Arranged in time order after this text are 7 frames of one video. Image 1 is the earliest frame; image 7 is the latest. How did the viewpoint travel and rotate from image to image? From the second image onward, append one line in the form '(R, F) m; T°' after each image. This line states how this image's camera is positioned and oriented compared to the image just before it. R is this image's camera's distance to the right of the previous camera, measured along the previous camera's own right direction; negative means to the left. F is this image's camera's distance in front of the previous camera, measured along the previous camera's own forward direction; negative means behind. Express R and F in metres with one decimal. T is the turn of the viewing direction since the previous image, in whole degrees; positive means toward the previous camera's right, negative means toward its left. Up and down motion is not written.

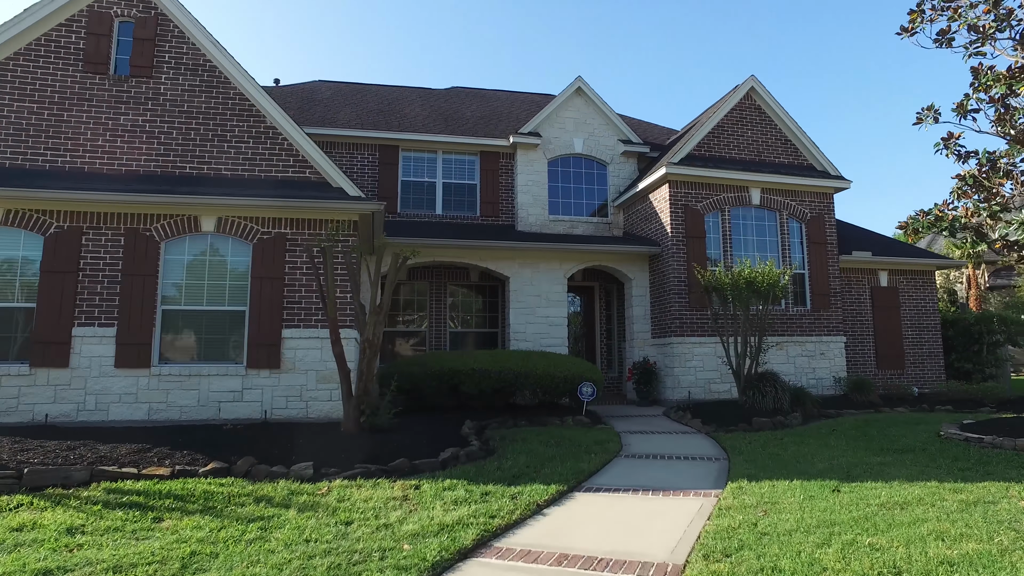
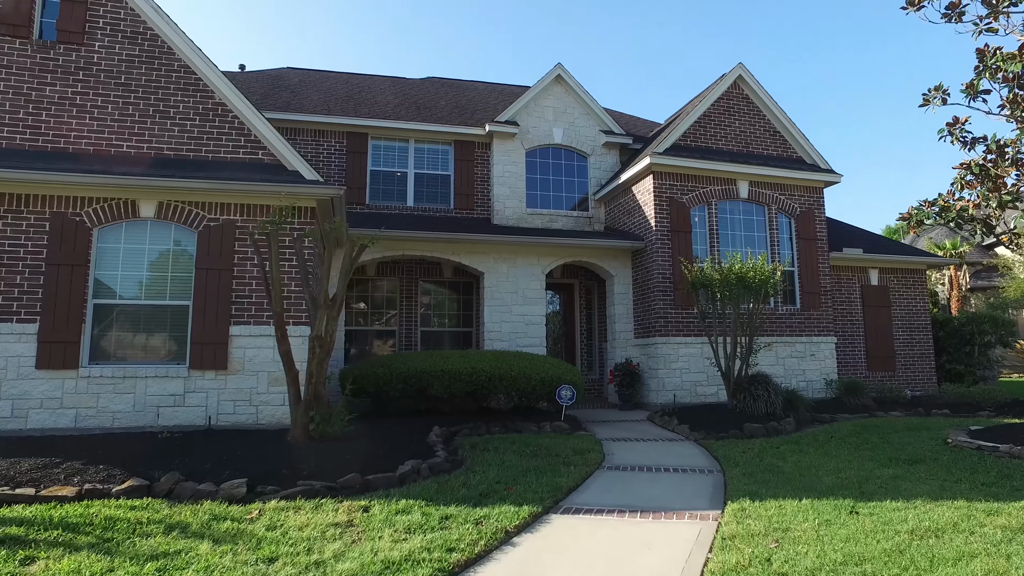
(+0.1, +0.8) m; +2°
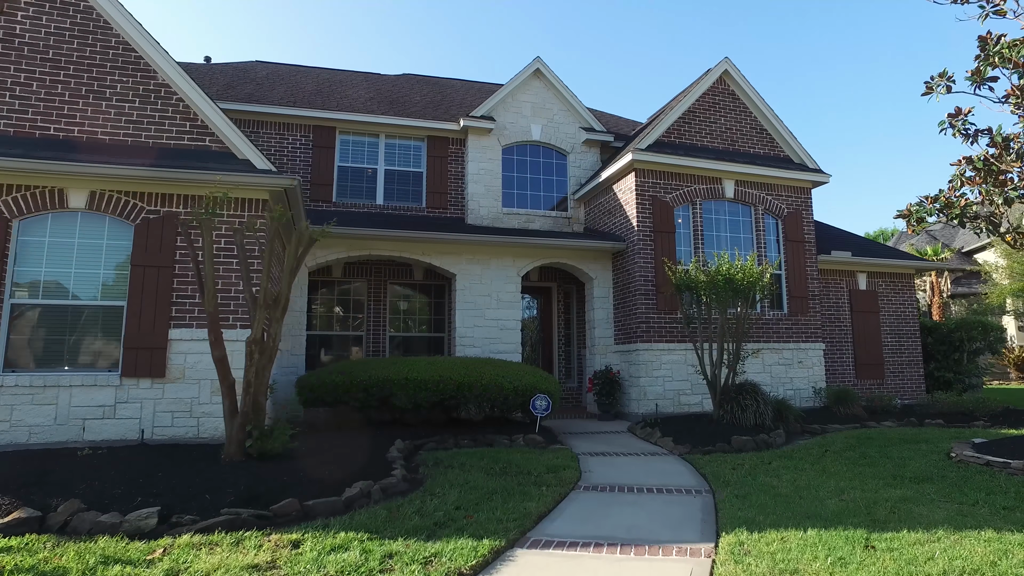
(+0.1, +0.7) m; +2°
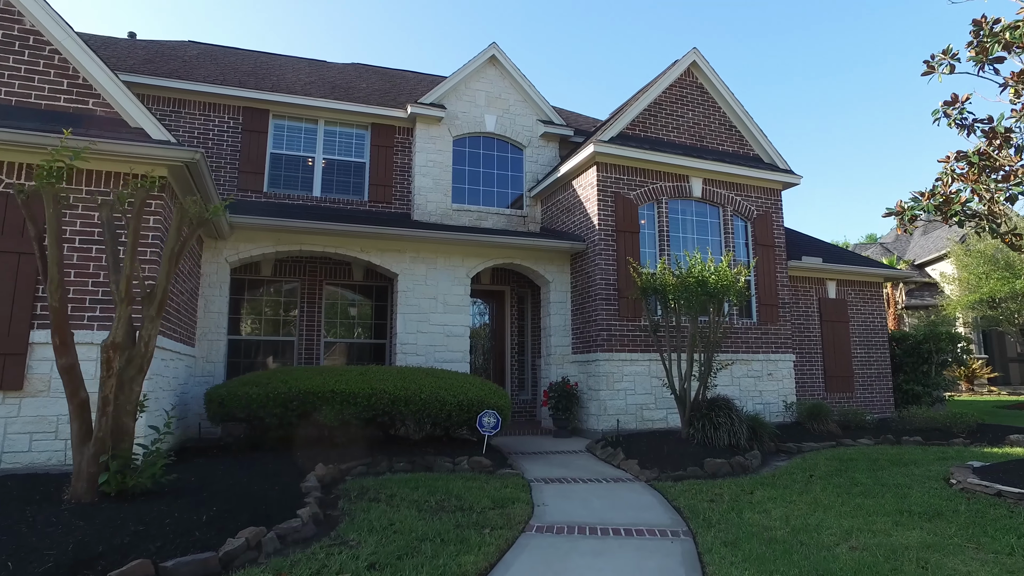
(+0.1, +1.1) m; +4°
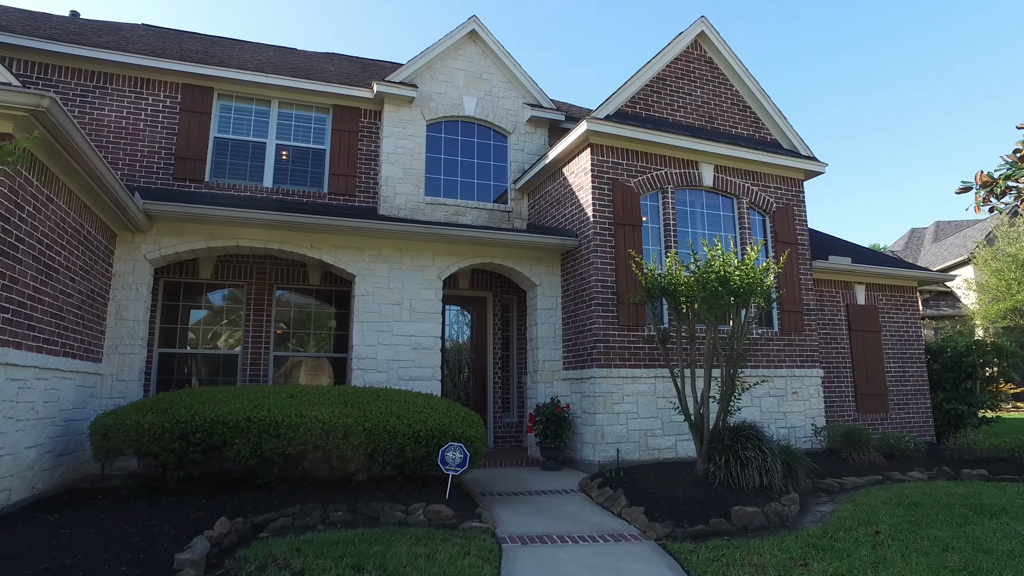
(+0.2, +1.7) m; 0°
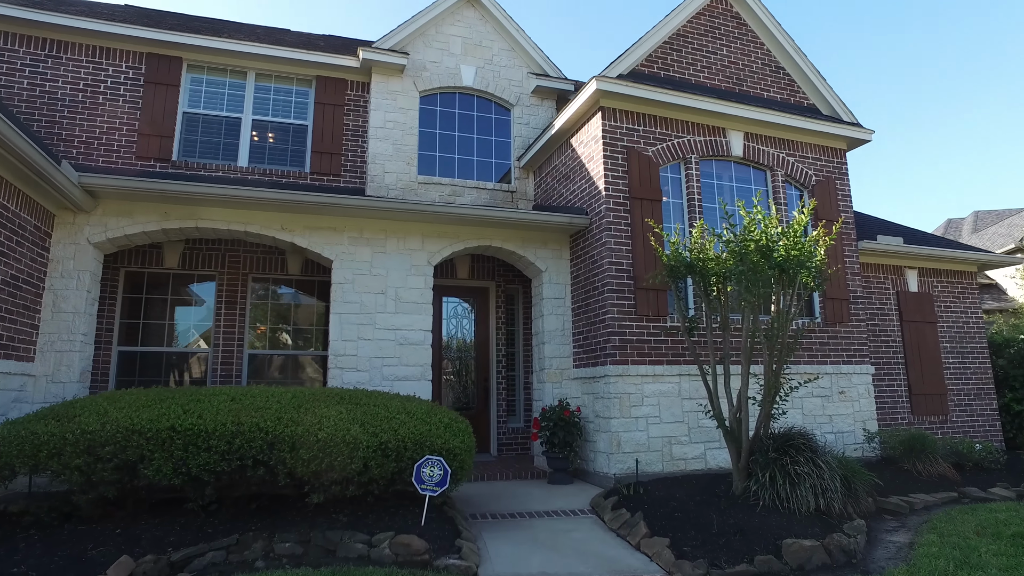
(+0.2, +1.2) m; -2°
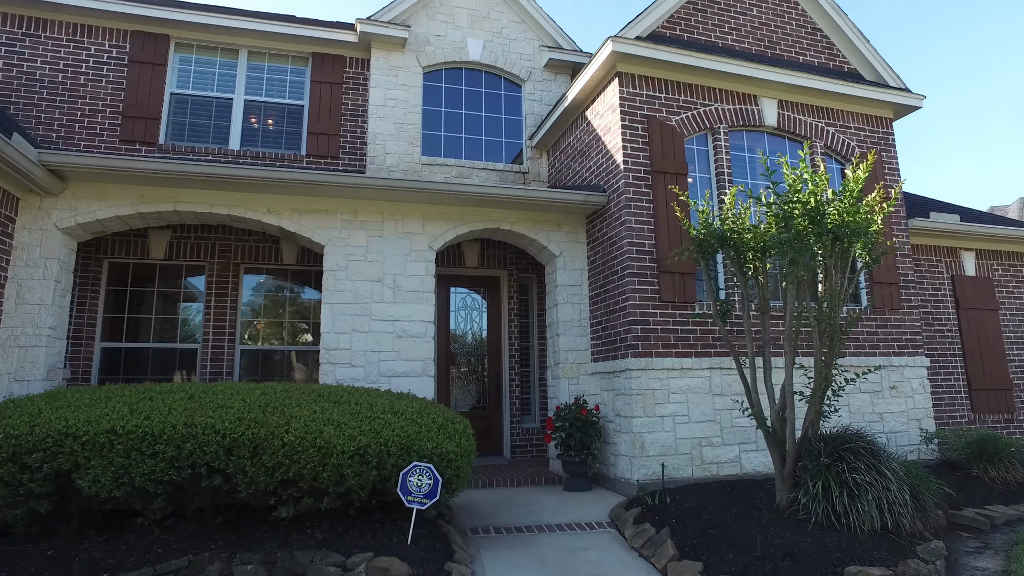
(+0.2, +0.8) m; -2°
